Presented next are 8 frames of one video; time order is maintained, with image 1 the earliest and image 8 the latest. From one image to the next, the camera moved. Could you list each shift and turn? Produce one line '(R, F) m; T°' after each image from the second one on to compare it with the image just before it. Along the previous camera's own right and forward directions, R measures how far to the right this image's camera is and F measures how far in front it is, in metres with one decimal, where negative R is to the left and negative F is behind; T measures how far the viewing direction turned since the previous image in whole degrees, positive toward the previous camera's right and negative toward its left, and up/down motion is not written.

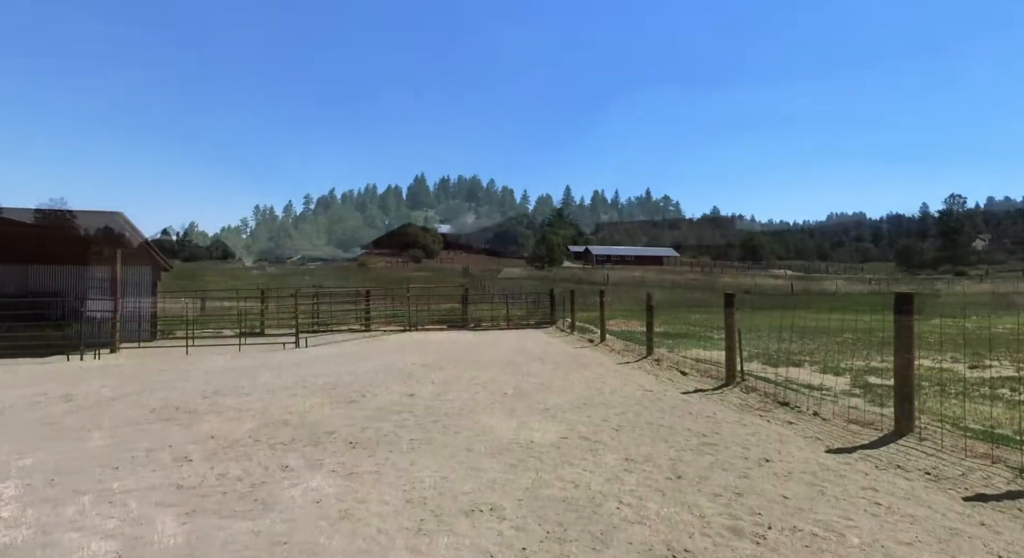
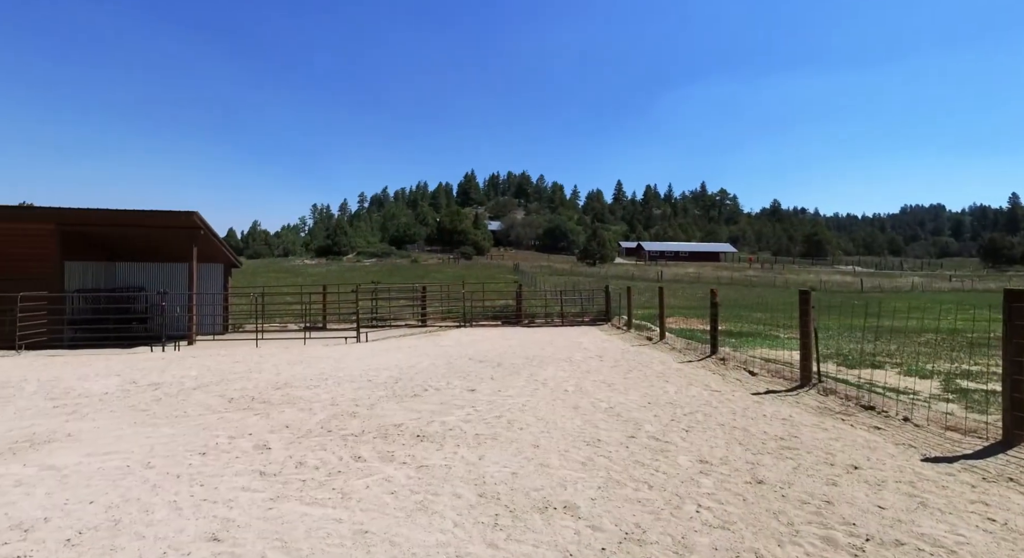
(-0.1, 0.0) m; -5°
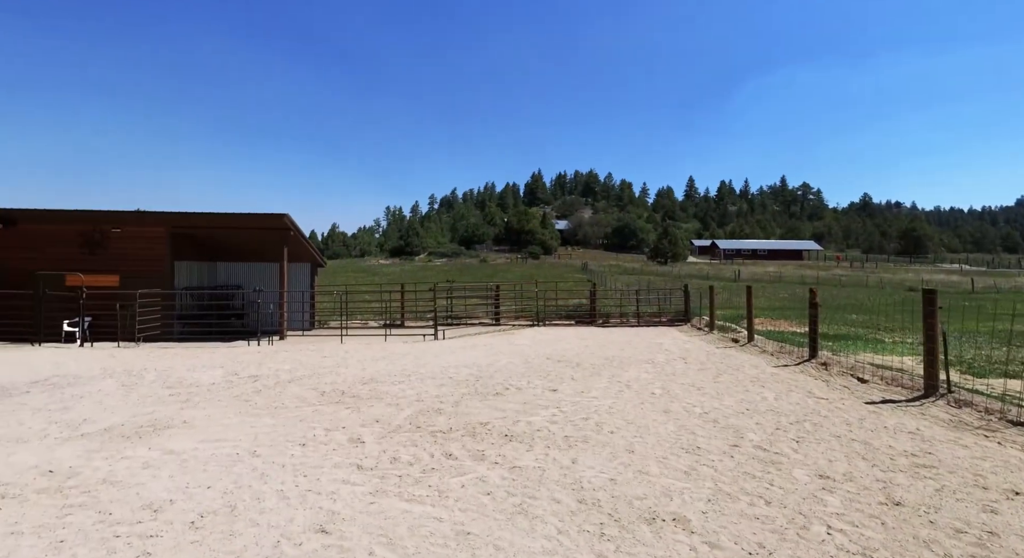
(-0.2, +0.1) m; -7°
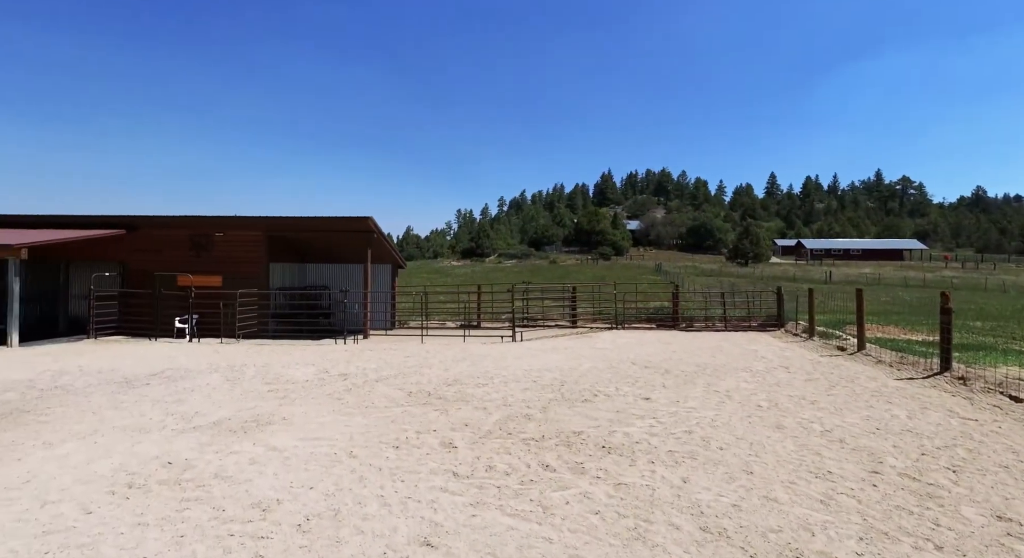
(-0.2, +0.2) m; -7°
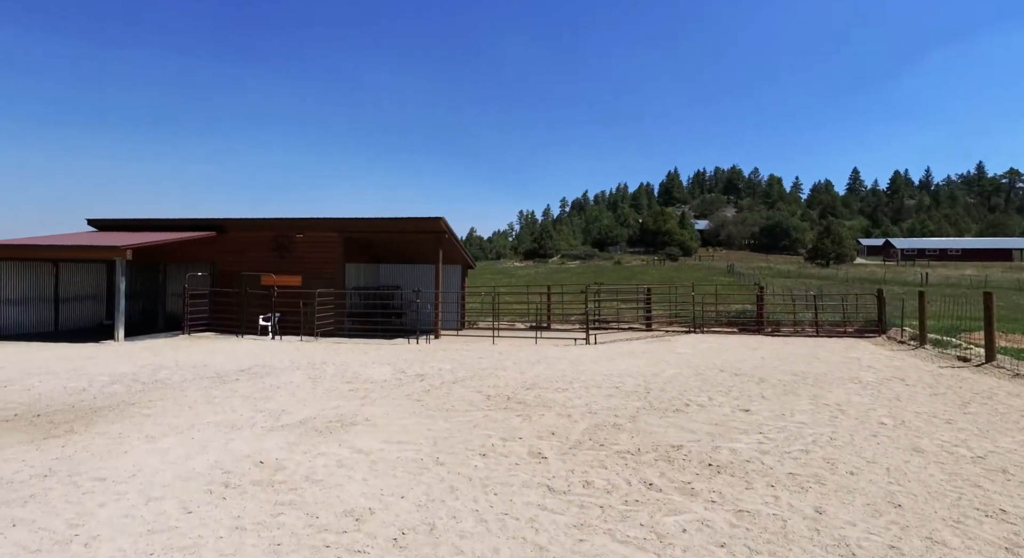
(-0.3, +0.3) m; -6°
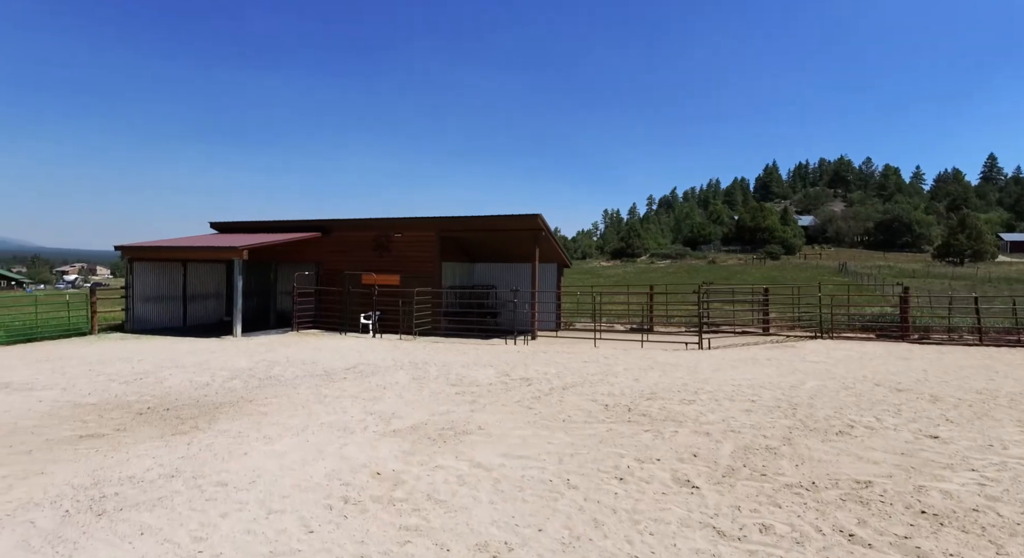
(-0.4, +0.6) m; -9°
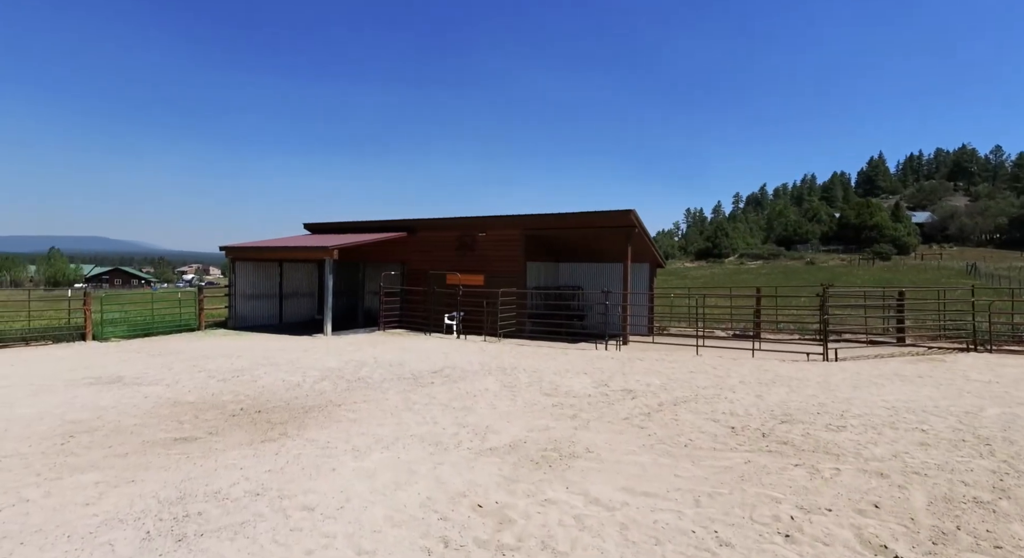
(-0.4, +0.8) m; -8°
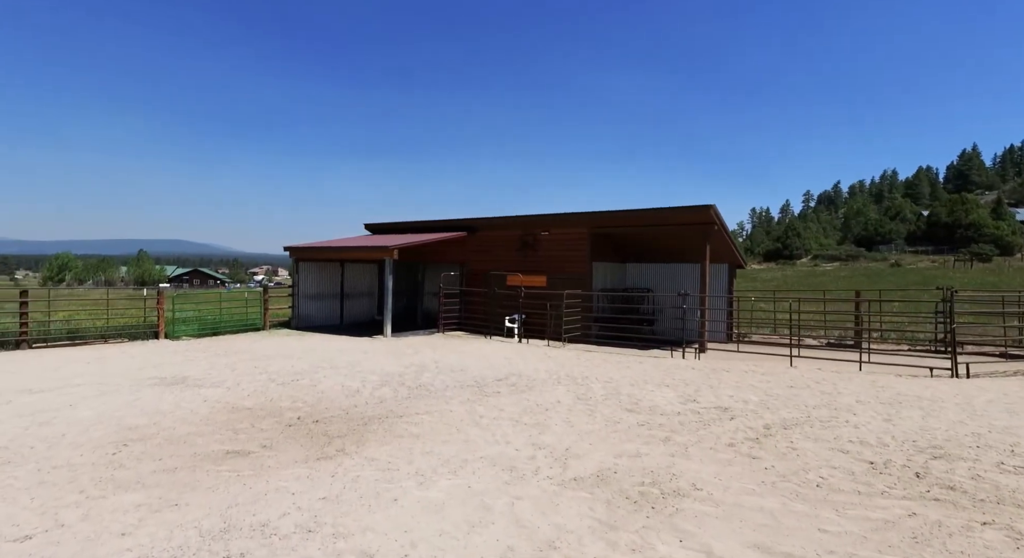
(-0.3, +0.9) m; -6°
